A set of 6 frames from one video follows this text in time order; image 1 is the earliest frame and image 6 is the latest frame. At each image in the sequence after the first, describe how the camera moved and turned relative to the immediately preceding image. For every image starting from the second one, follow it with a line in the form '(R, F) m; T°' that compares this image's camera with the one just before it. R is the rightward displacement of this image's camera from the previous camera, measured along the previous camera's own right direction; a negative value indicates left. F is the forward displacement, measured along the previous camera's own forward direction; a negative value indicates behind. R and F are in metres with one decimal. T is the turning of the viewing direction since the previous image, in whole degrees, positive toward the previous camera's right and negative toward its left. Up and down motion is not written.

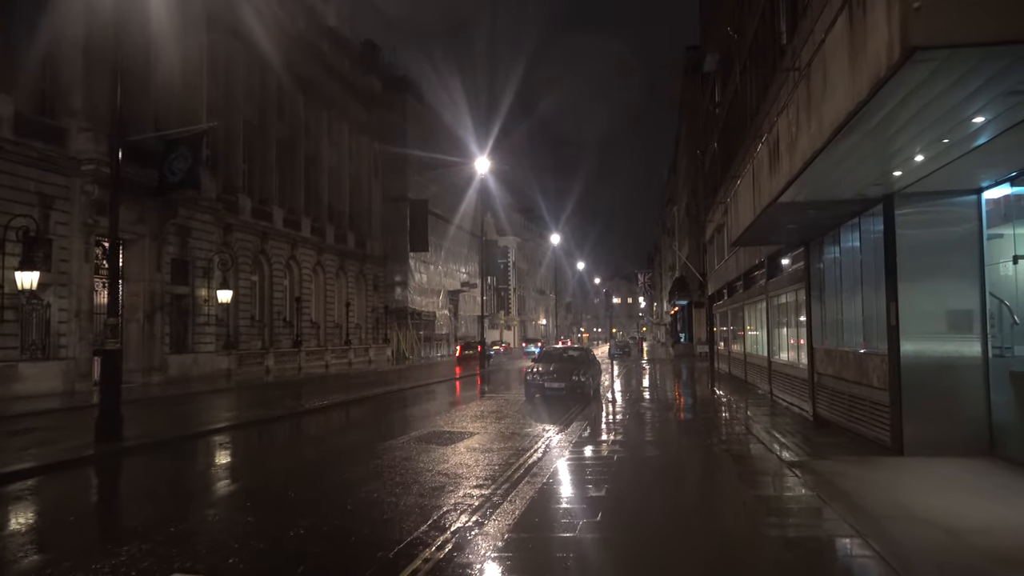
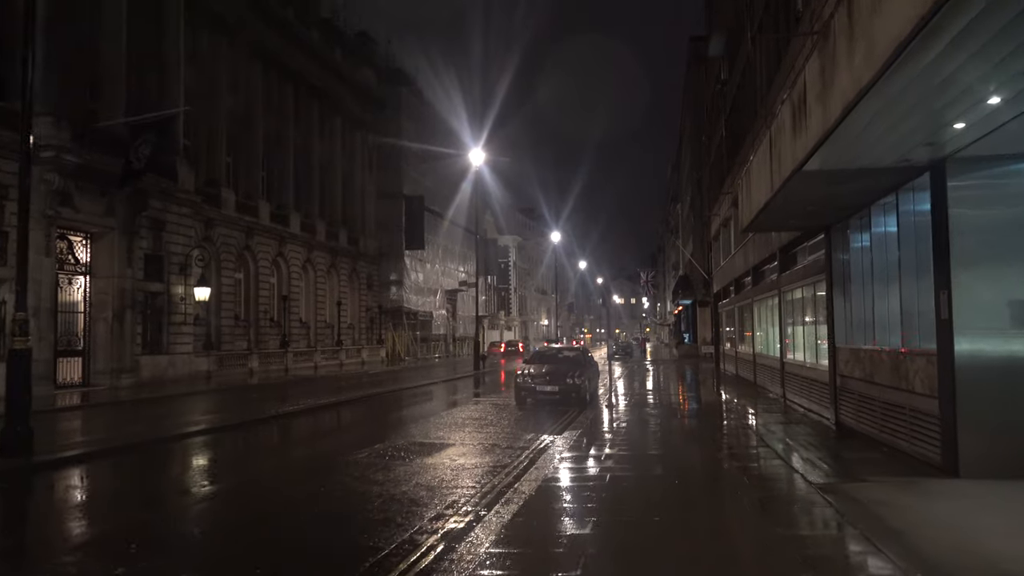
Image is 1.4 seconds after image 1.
(+0.3, +1.5) m; 0°
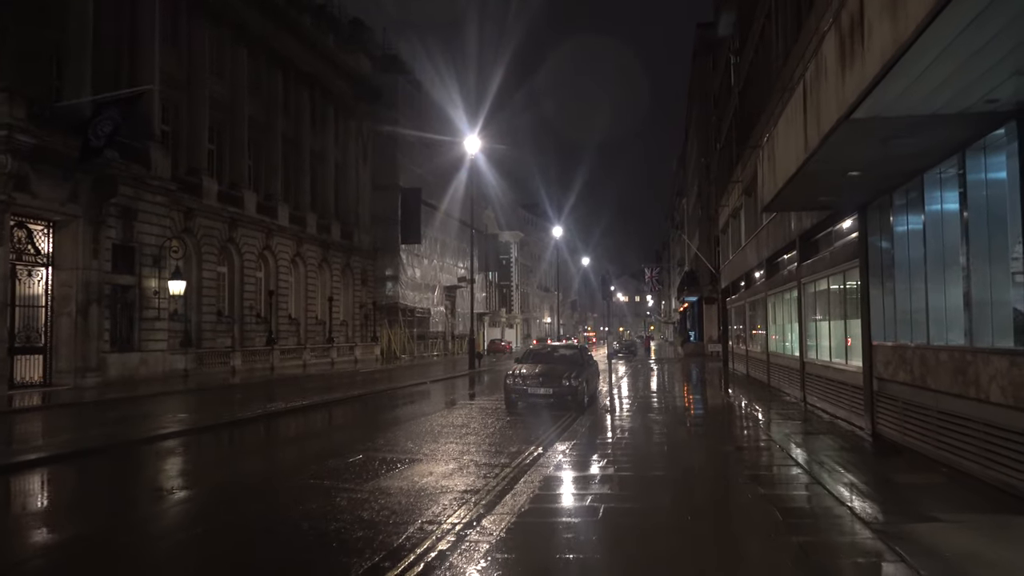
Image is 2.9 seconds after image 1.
(+0.3, +1.6) m; 0°
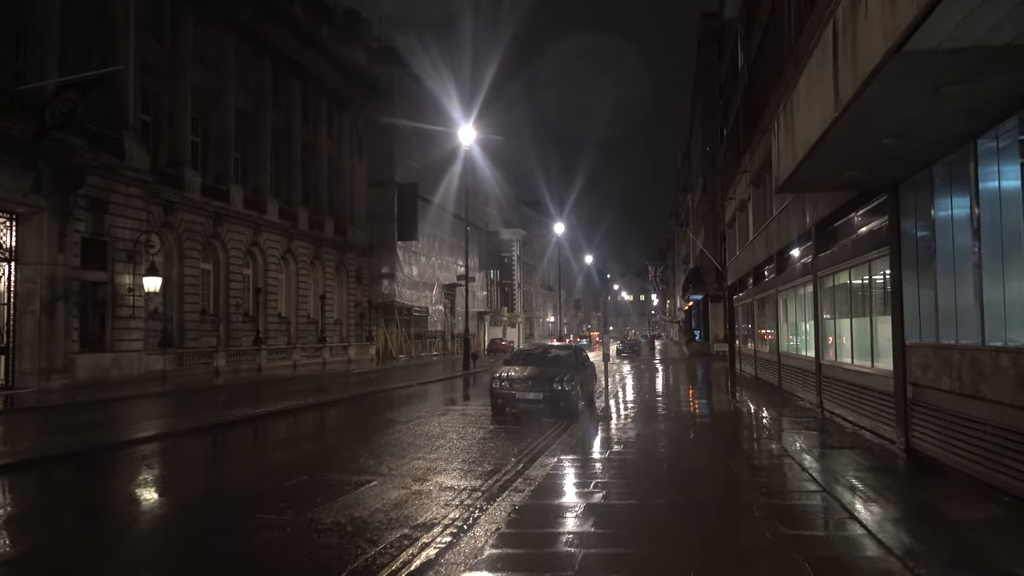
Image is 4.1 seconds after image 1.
(+0.3, +1.3) m; 0°
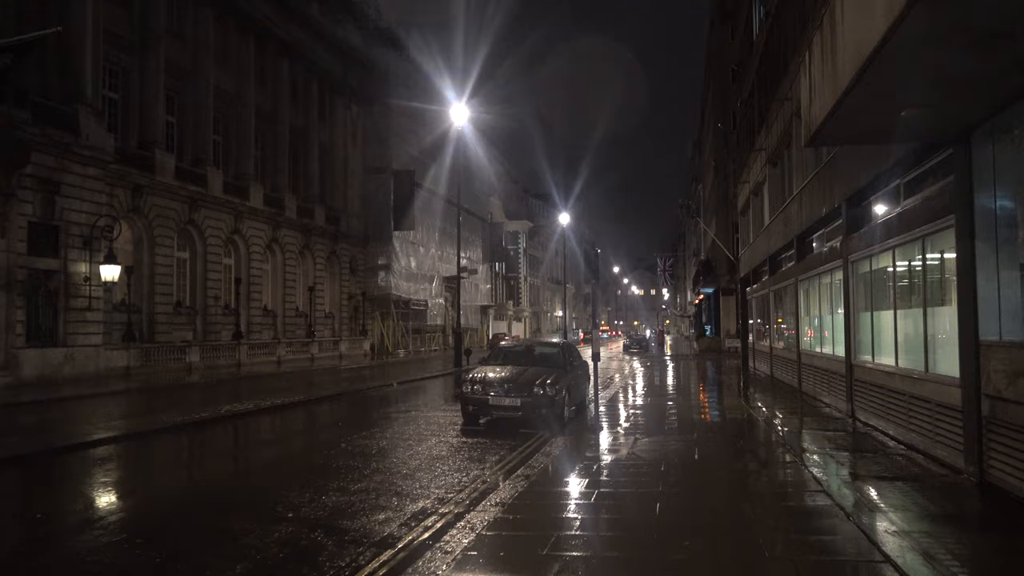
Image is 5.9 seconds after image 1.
(+0.6, +2.0) m; -1°
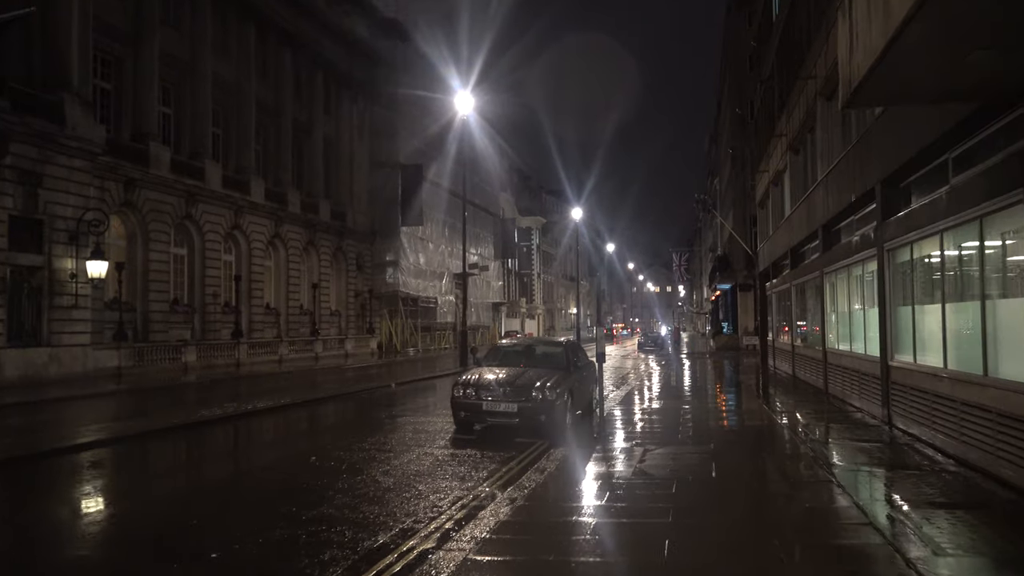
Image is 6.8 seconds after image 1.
(+0.3, +1.1) m; -1°
